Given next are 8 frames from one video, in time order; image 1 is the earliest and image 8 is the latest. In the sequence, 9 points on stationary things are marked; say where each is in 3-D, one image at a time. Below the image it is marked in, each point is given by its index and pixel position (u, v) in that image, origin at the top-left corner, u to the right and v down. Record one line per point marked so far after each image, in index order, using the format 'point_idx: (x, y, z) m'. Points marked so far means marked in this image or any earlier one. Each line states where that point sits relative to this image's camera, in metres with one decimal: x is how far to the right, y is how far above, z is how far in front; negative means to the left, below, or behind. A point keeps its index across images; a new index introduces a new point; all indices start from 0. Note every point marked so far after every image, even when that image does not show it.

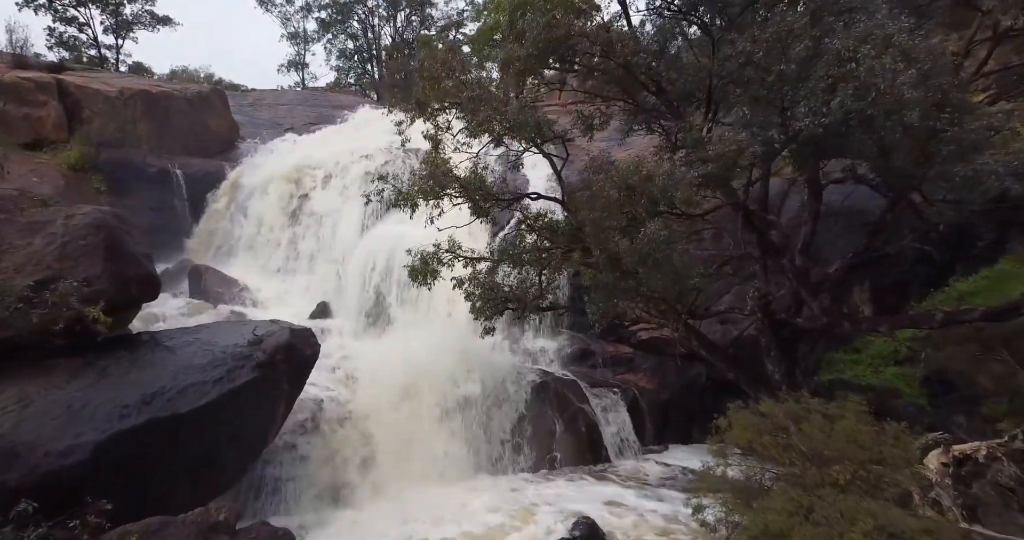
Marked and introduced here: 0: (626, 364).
0: (+1.9, -1.6, +10.6) m
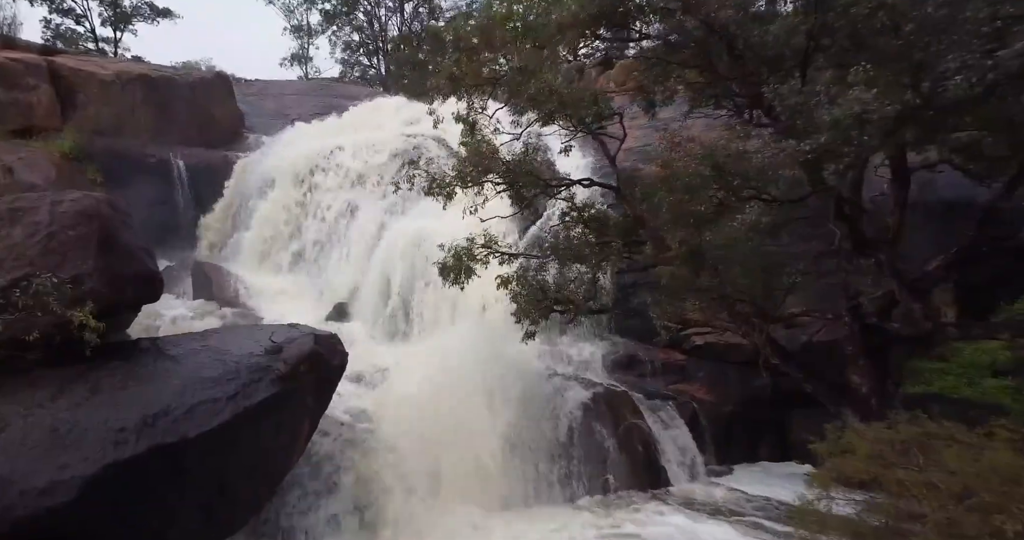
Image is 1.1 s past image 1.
0: (+2.6, -1.6, +9.5) m
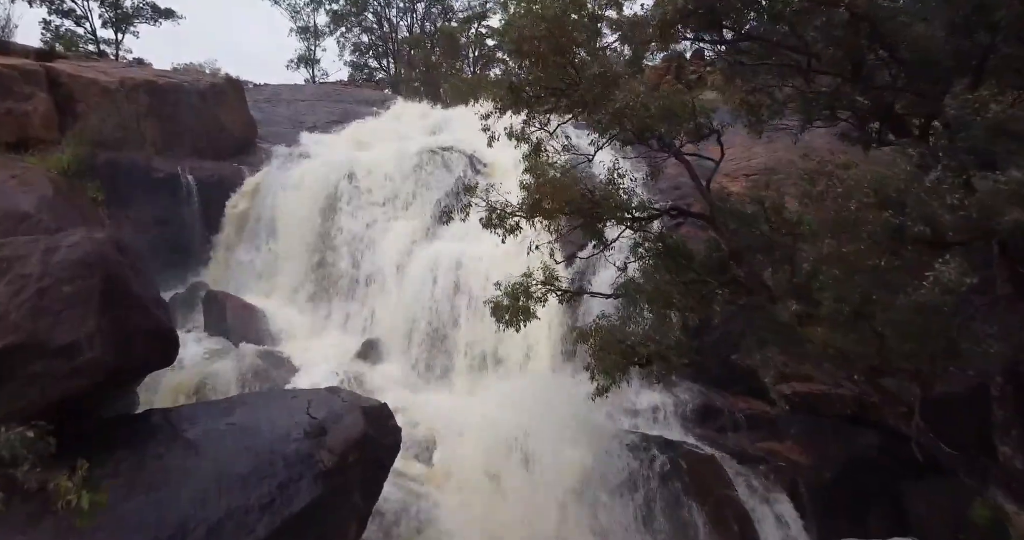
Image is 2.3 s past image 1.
0: (+3.4, -2.1, +8.2) m
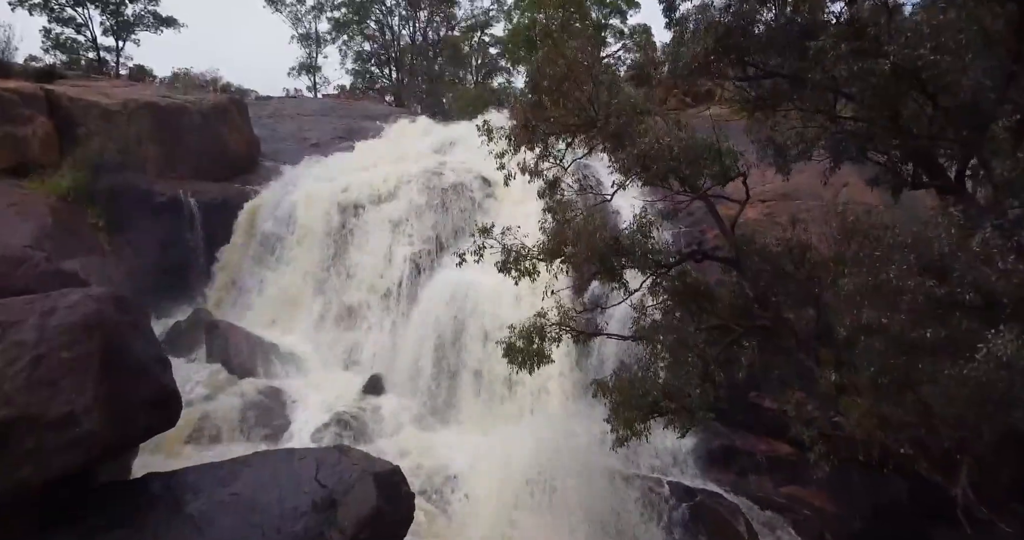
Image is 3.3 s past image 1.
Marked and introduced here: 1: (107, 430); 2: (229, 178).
0: (+3.6, -2.6, +7.9) m
1: (-3.2, -1.3, +5.0) m
2: (-6.8, +2.2, +15.2) m
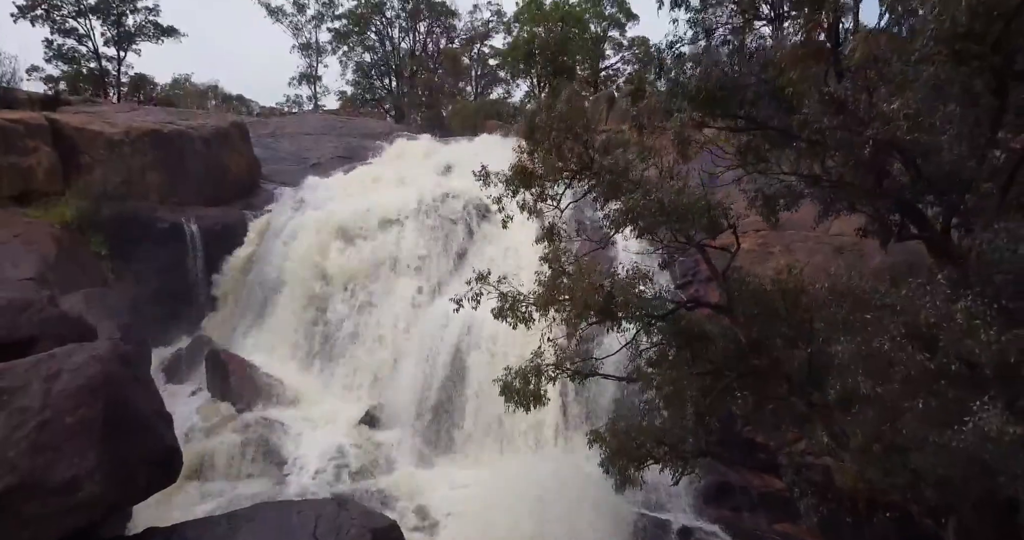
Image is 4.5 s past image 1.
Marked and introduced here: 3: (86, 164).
0: (+3.5, -3.1, +8.0) m
1: (-3.3, -1.8, +5.1) m
2: (-6.9, +1.7, +15.3) m
3: (-8.5, +2.1, +12.7) m
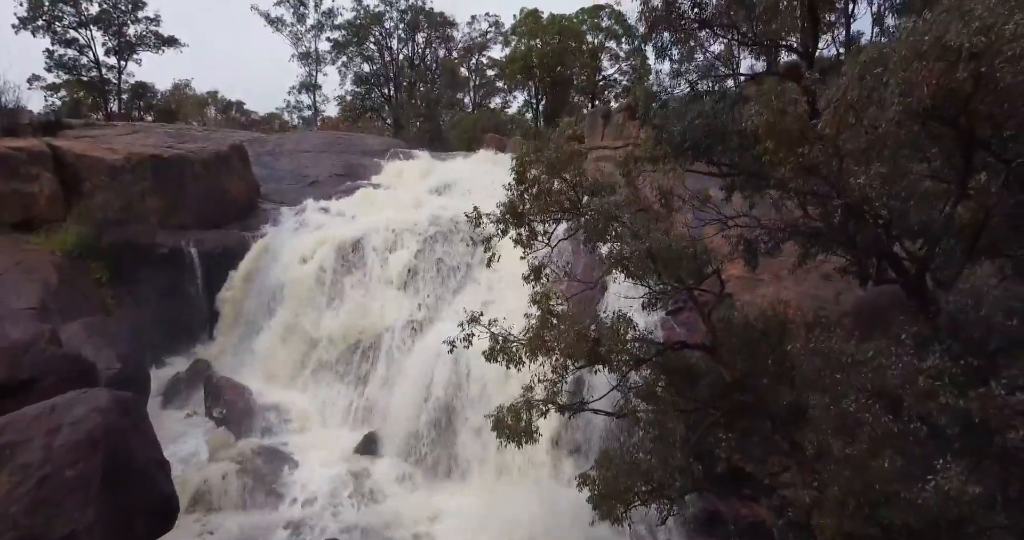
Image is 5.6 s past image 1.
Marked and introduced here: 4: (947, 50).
0: (+3.4, -3.5, +8.2) m
1: (-3.4, -2.3, +5.3) m
2: (-7.0, +1.2, +15.5) m
3: (-8.7, +1.6, +12.8) m
4: (+3.1, +1.6, +4.6) m
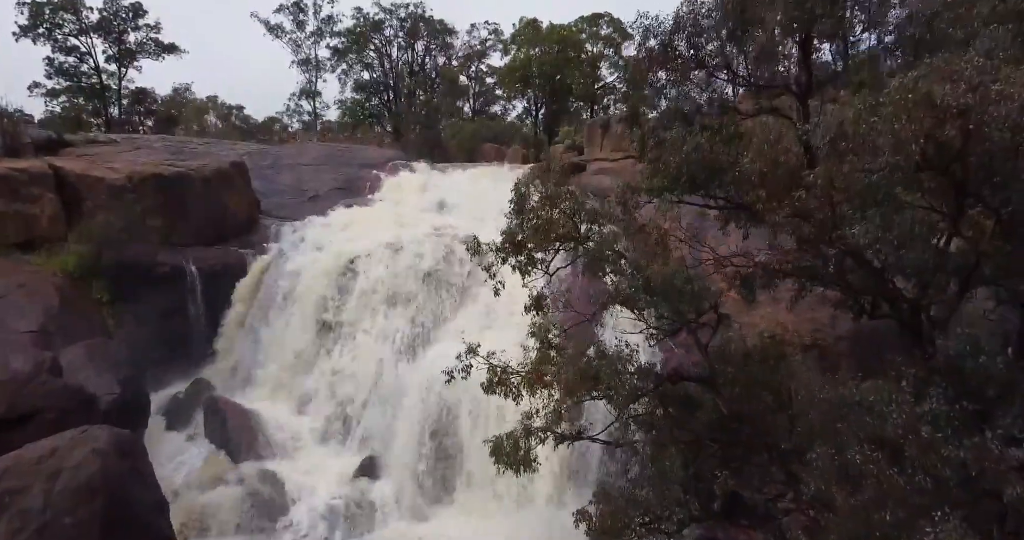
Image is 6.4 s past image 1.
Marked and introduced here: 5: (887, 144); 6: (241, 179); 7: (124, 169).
0: (+3.4, -3.9, +8.2) m
1: (-3.4, -2.6, +5.3) m
2: (-7.0, +0.8, +15.6) m
3: (-8.7, +1.2, +12.9) m
4: (+3.1, +1.2, +4.6) m
5: (+2.9, +1.0, +4.9) m
6: (-6.9, +2.4, +16.0) m
7: (-8.5, +2.2, +13.7) m
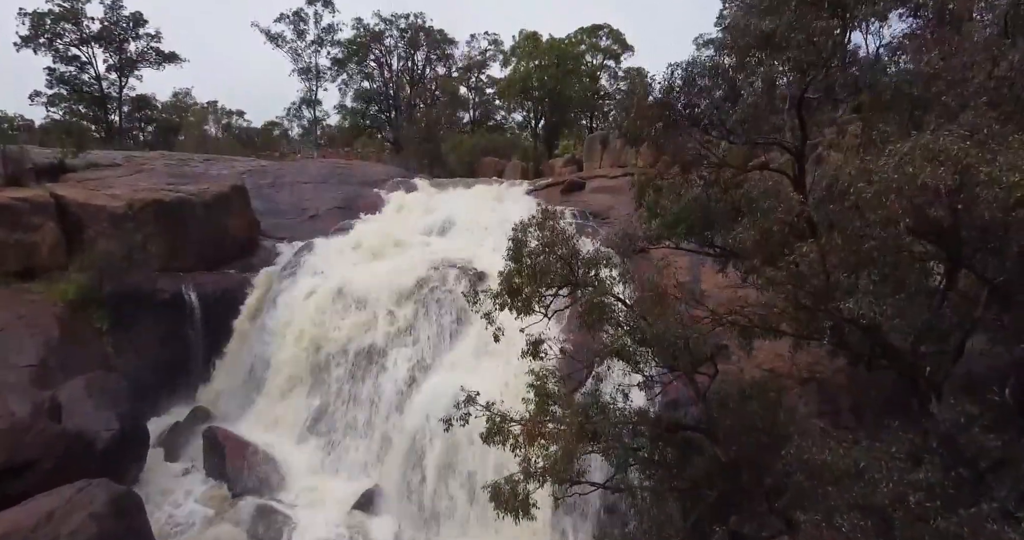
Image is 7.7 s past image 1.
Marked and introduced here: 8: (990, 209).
0: (+3.4, -4.5, +8.2) m
1: (-3.4, -3.2, +5.4) m
2: (-7.0, +0.2, +15.6) m
3: (-8.7, +0.6, +12.9) m
4: (+3.0, +0.6, +4.6) m
5: (+2.9, +0.4, +4.9) m
6: (-7.0, +1.8, +16.0) m
7: (-8.5, +1.6, +13.8) m
8: (+3.4, +0.4, +4.4) m
